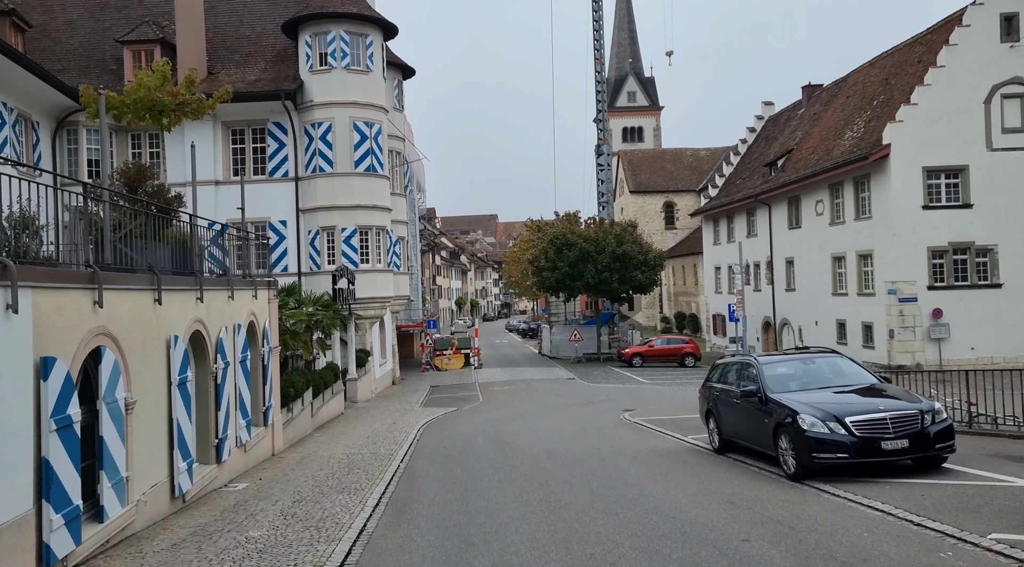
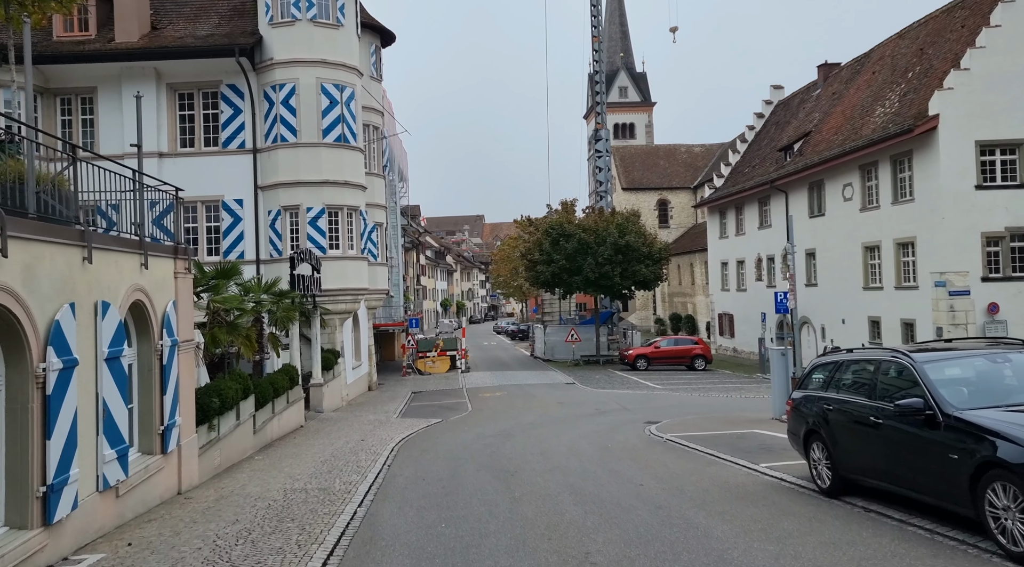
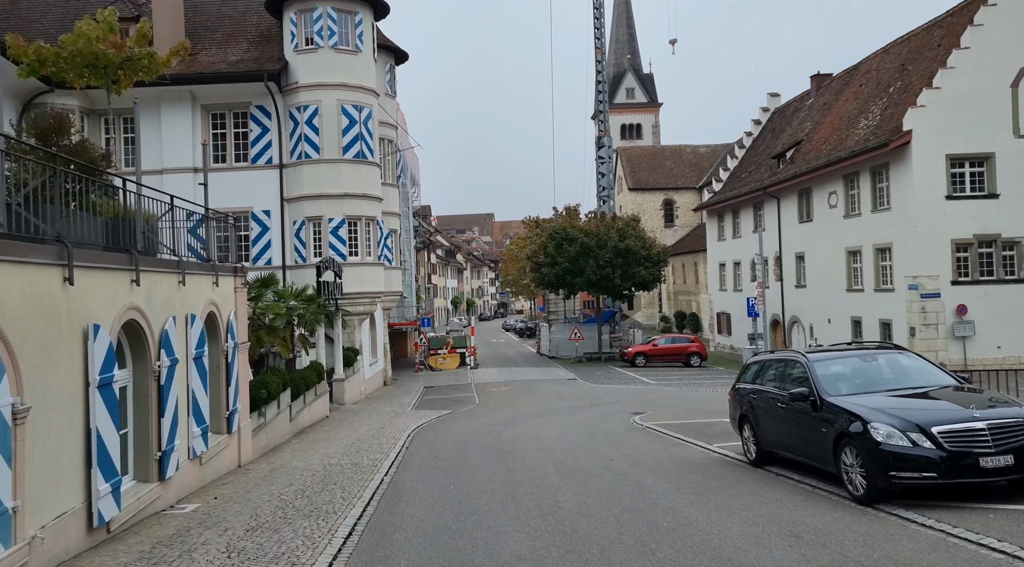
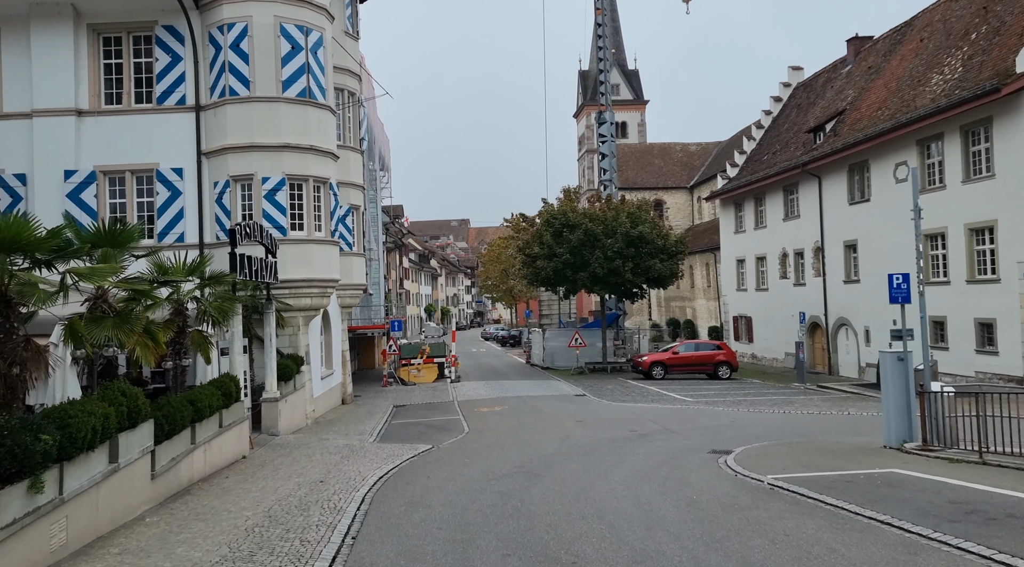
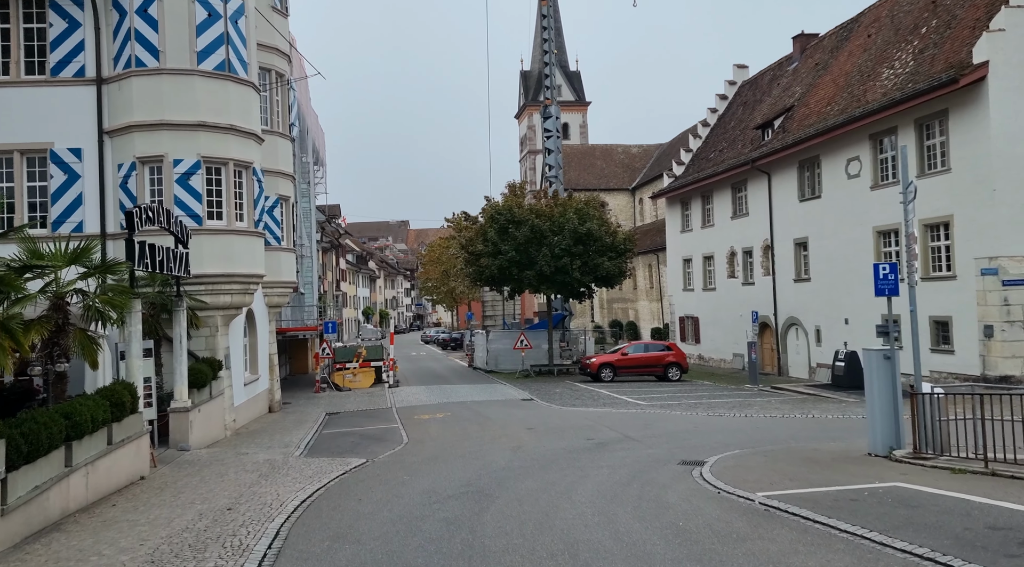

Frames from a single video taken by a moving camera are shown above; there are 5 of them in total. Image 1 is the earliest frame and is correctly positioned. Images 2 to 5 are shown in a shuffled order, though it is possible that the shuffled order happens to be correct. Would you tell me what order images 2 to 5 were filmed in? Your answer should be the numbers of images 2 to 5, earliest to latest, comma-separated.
3, 2, 4, 5
